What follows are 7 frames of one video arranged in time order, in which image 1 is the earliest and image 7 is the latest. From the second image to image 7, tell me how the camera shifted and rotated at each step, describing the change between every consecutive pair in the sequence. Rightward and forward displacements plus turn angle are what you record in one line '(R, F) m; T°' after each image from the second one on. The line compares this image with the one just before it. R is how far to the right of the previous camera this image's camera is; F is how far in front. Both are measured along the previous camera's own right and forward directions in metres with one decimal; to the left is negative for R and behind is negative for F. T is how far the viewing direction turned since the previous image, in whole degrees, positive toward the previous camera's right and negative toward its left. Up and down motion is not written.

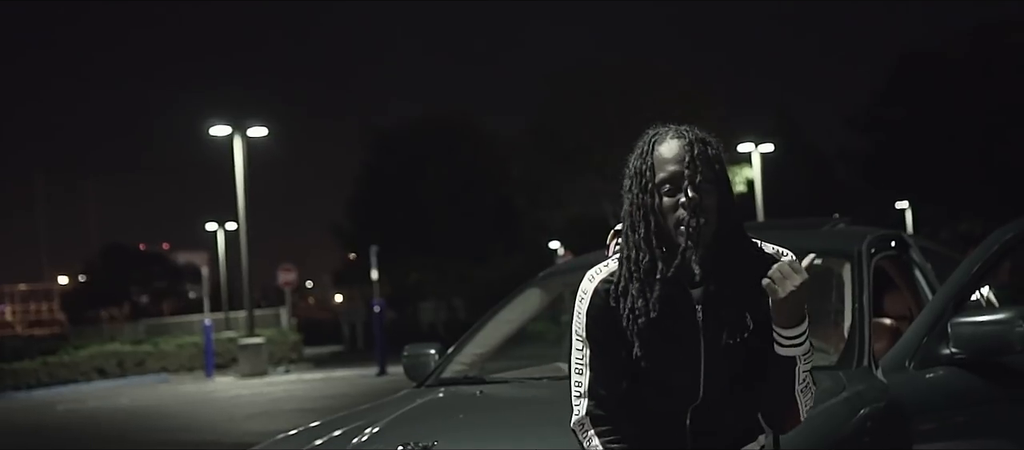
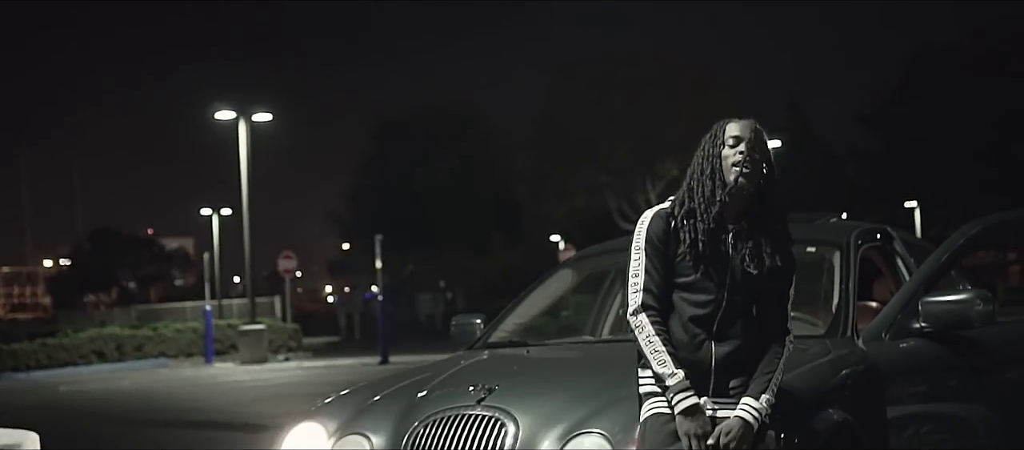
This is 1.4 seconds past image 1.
(-0.2, -1.0) m; 0°
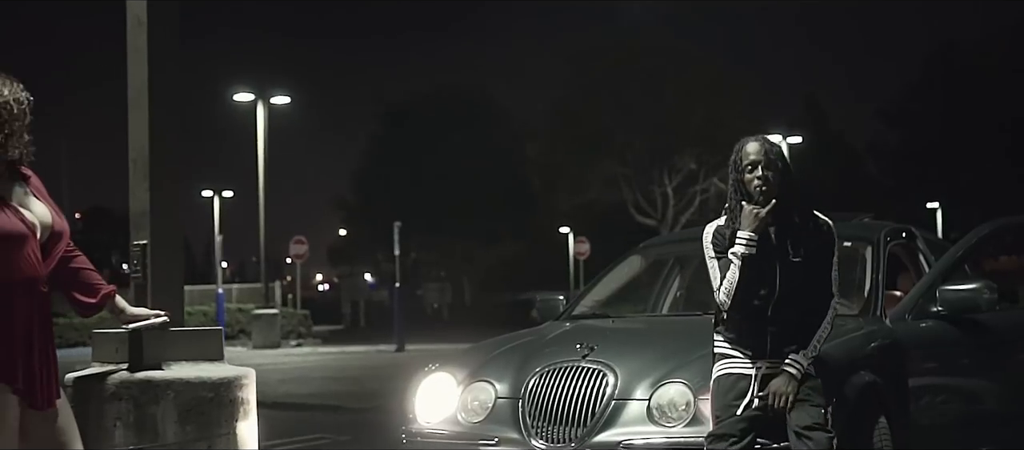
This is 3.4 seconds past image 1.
(-0.4, -1.3) m; -1°
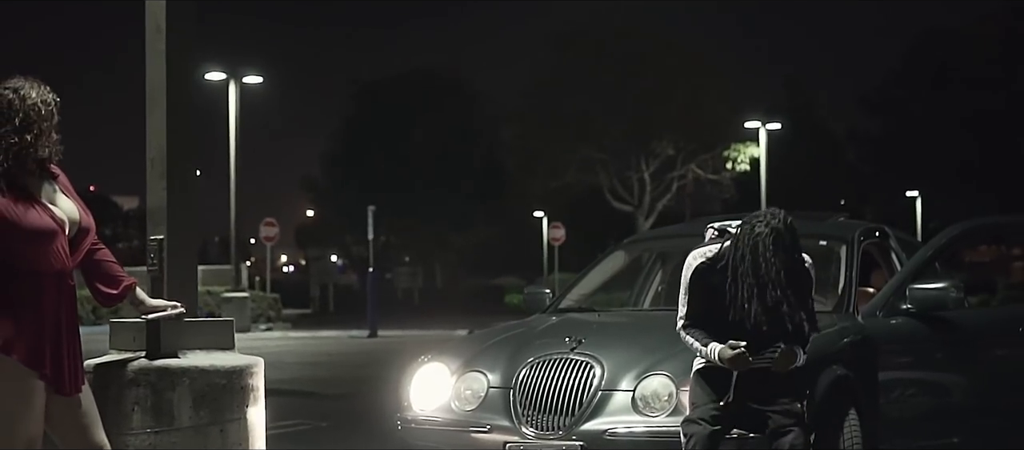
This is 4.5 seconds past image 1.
(-0.1, -0.3) m; +1°
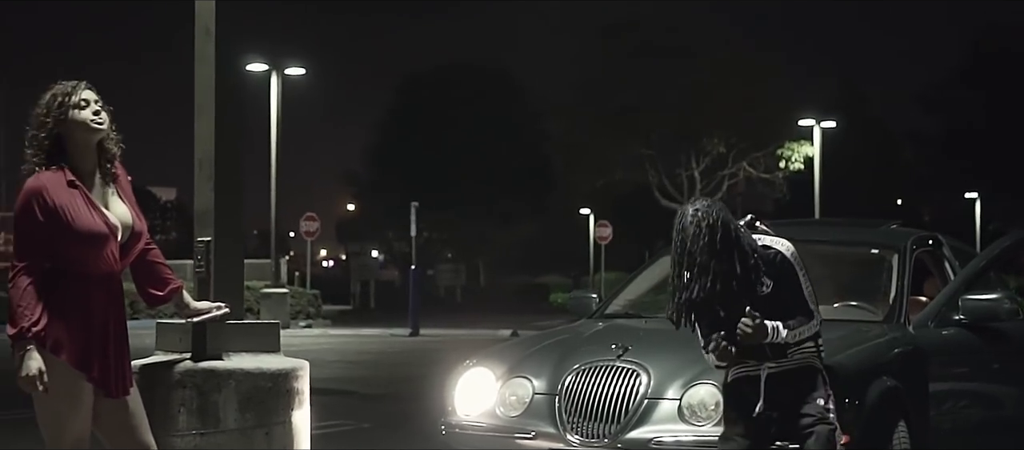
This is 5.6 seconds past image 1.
(0.0, 0.0) m; -2°
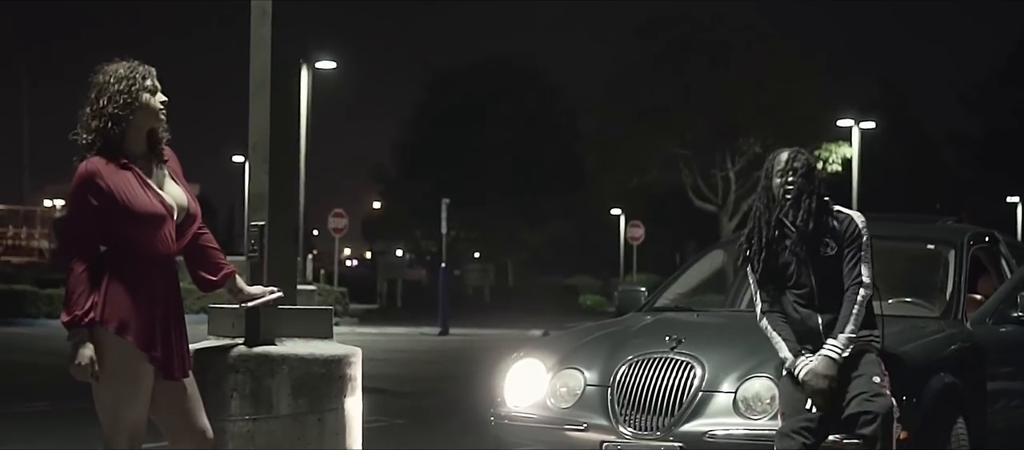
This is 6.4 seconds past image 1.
(-0.1, +0.1) m; -2°
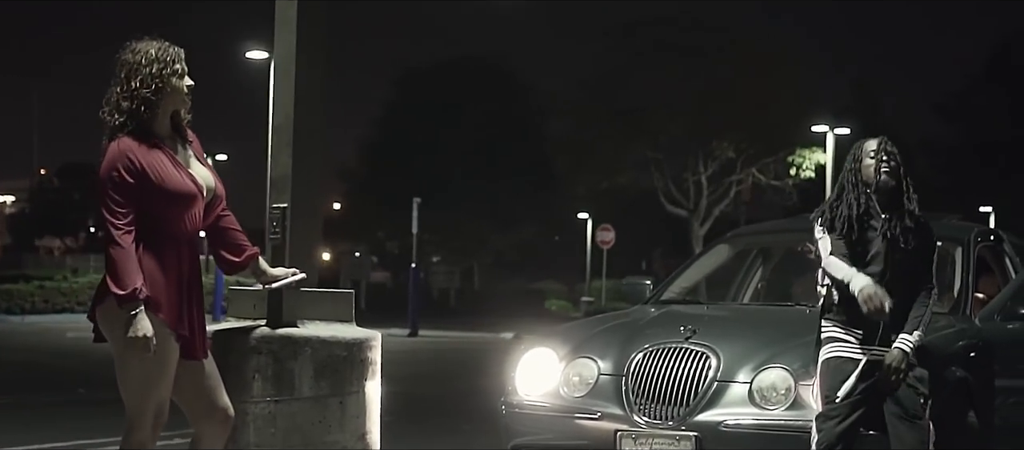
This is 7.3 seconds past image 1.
(-0.2, 0.0) m; +1°
